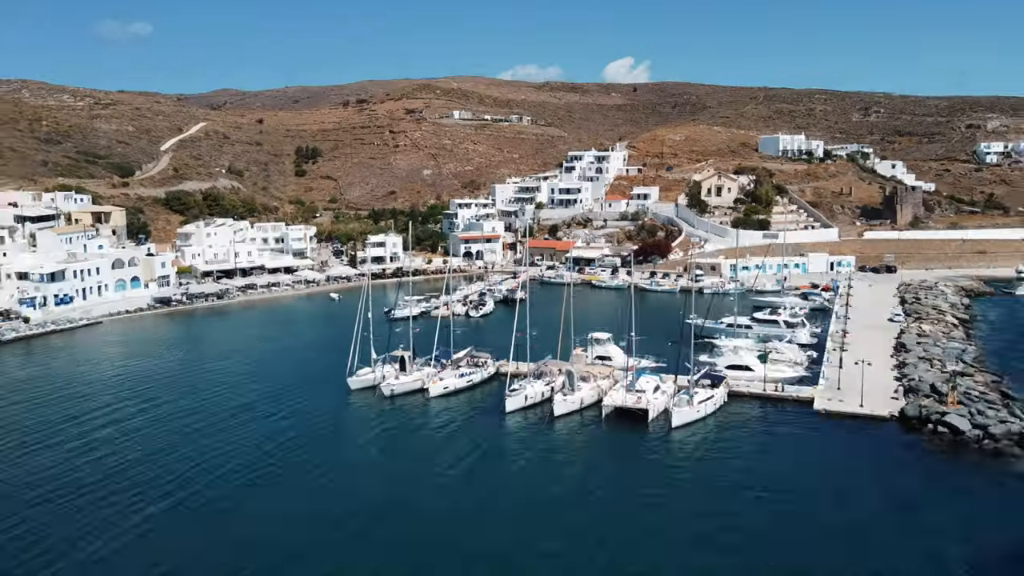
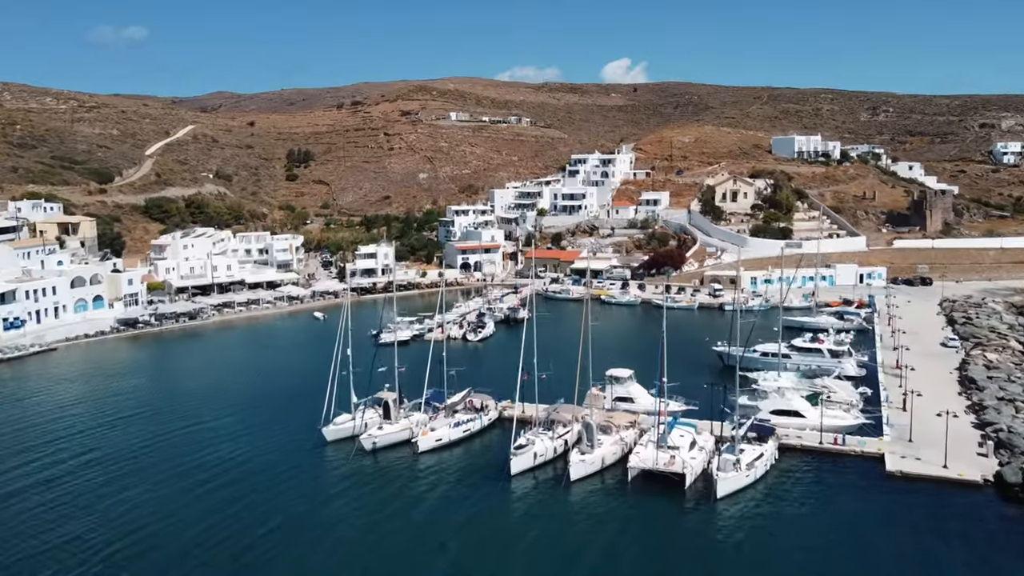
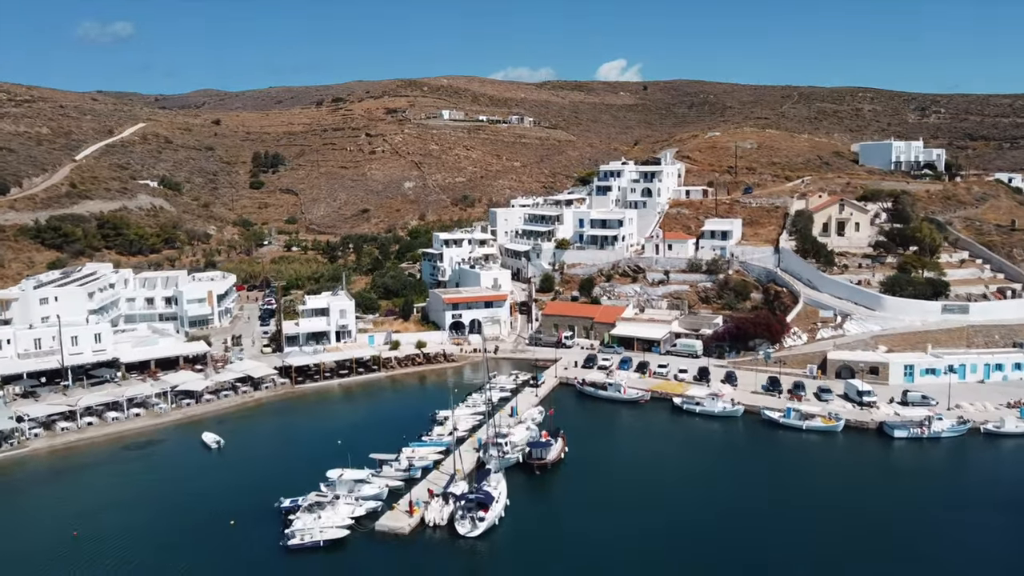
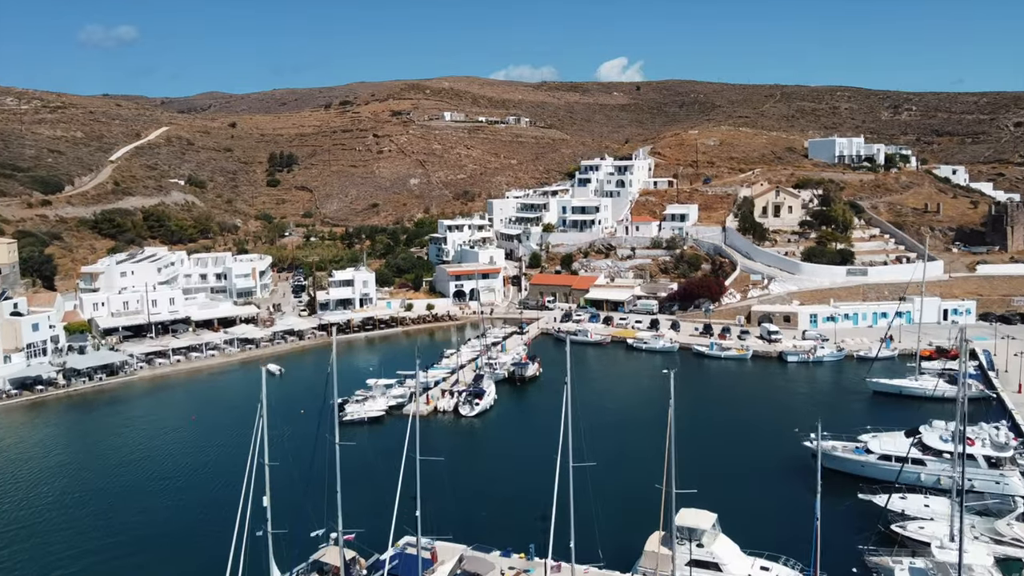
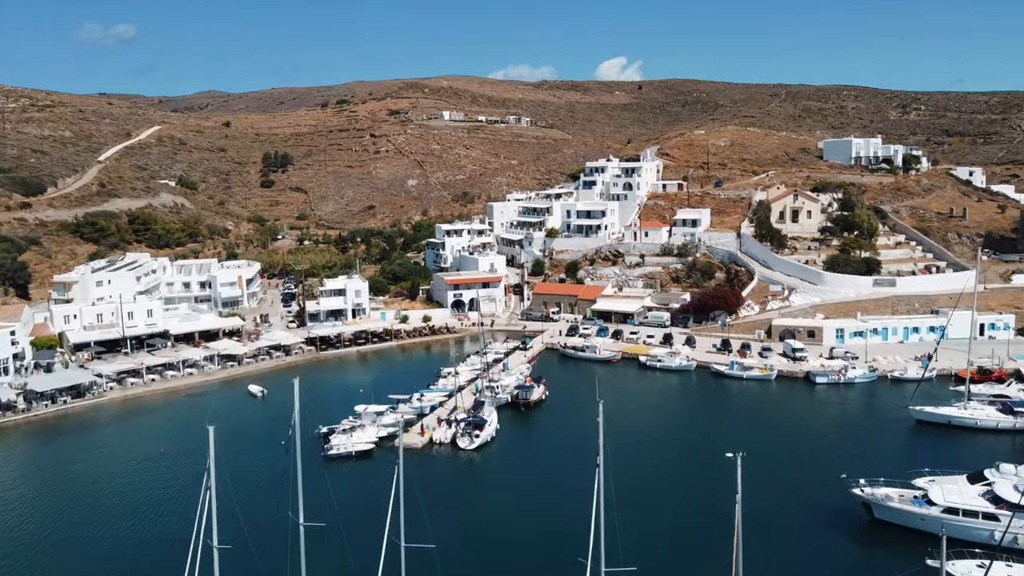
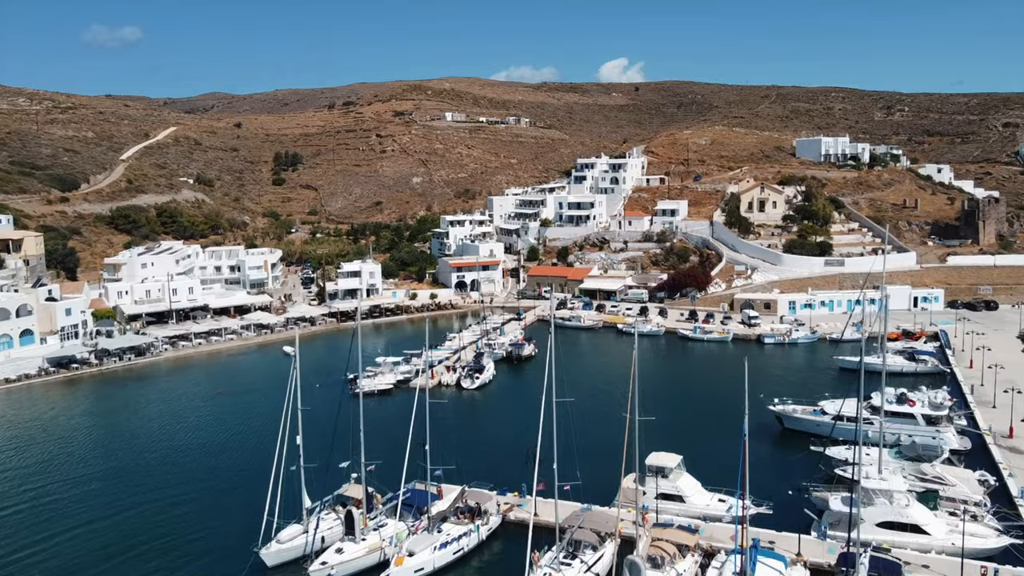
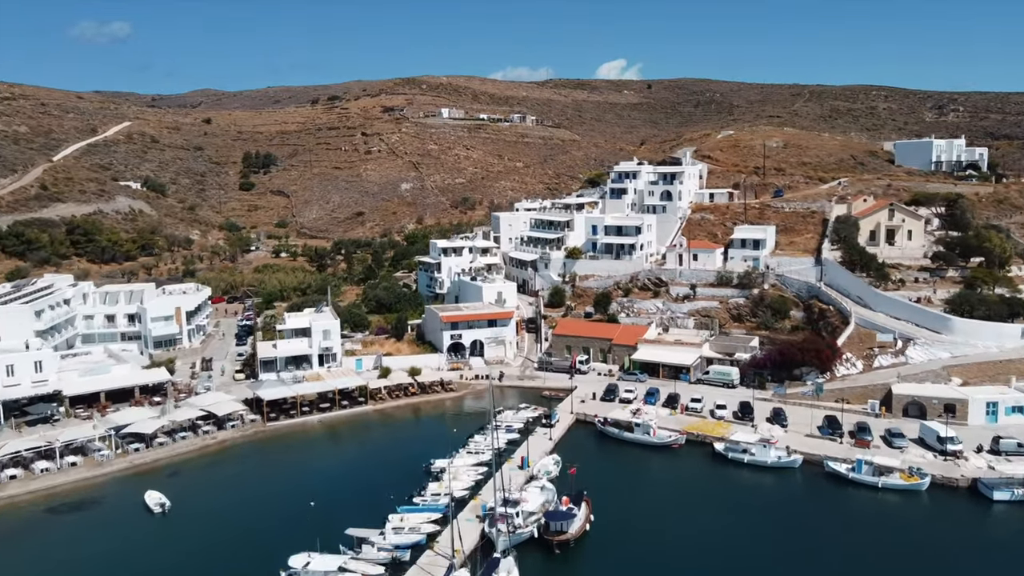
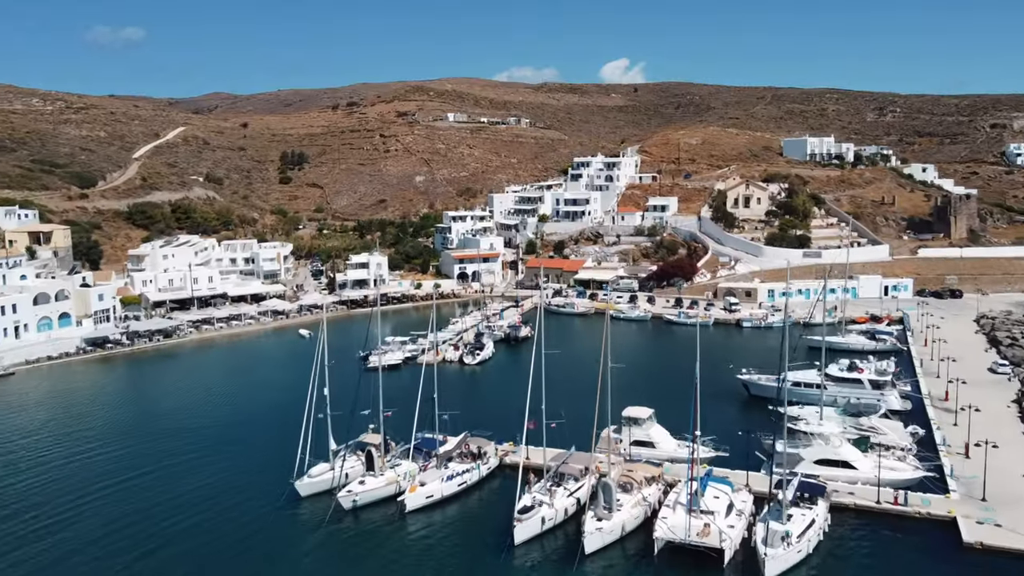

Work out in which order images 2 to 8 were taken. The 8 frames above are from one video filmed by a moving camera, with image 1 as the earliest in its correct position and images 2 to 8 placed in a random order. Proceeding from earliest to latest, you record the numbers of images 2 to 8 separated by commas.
2, 8, 6, 4, 5, 3, 7
